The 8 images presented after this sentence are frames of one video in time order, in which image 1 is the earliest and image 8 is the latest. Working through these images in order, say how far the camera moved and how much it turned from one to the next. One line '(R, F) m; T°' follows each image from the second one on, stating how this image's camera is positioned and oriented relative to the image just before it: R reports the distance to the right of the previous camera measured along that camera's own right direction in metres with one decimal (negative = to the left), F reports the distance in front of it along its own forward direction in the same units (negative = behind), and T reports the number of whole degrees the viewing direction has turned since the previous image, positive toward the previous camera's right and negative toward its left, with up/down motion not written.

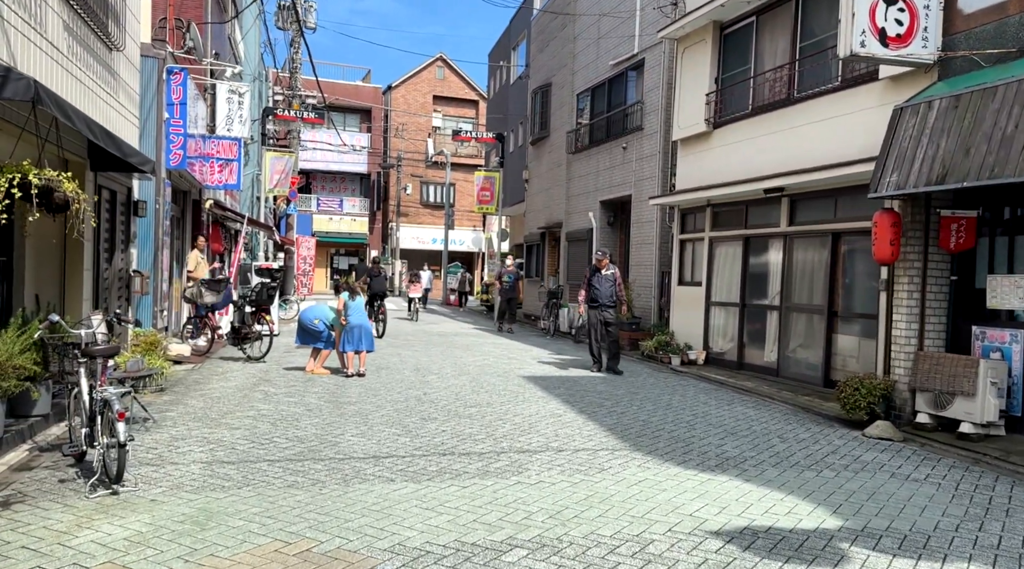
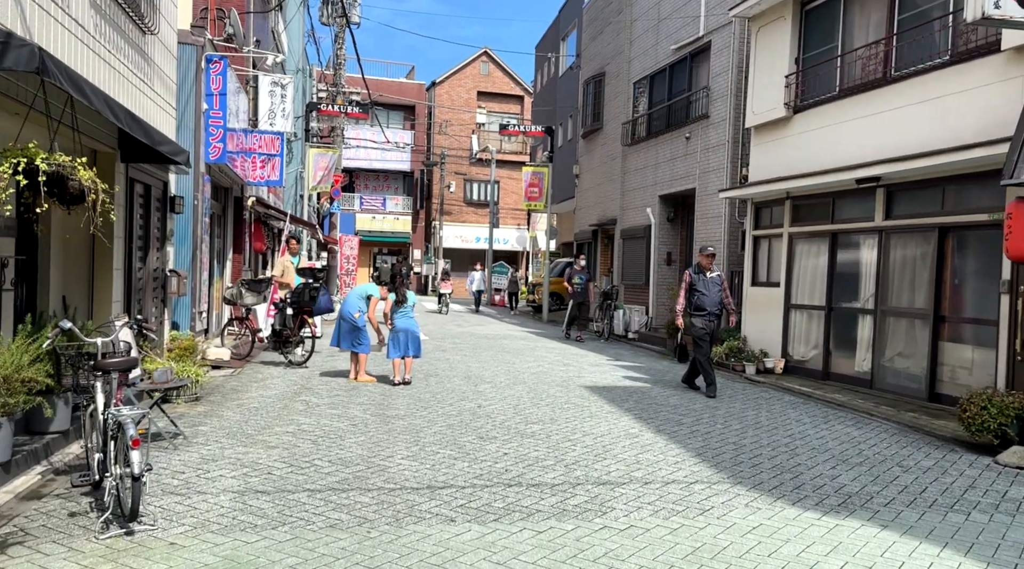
(-0.2, +0.9) m; -3°
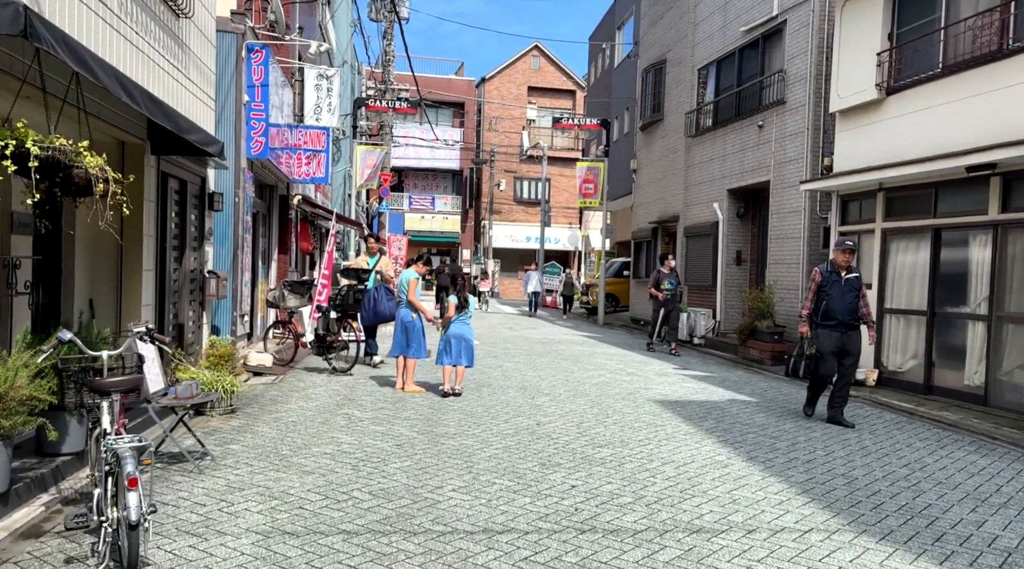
(-0.1, +0.8) m; -3°
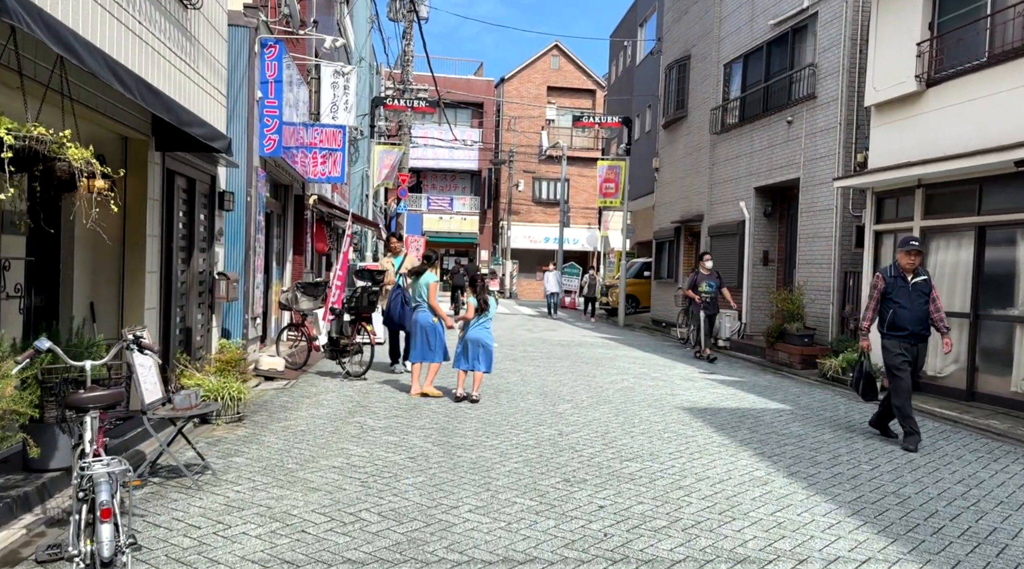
(0.0, +0.4) m; -1°
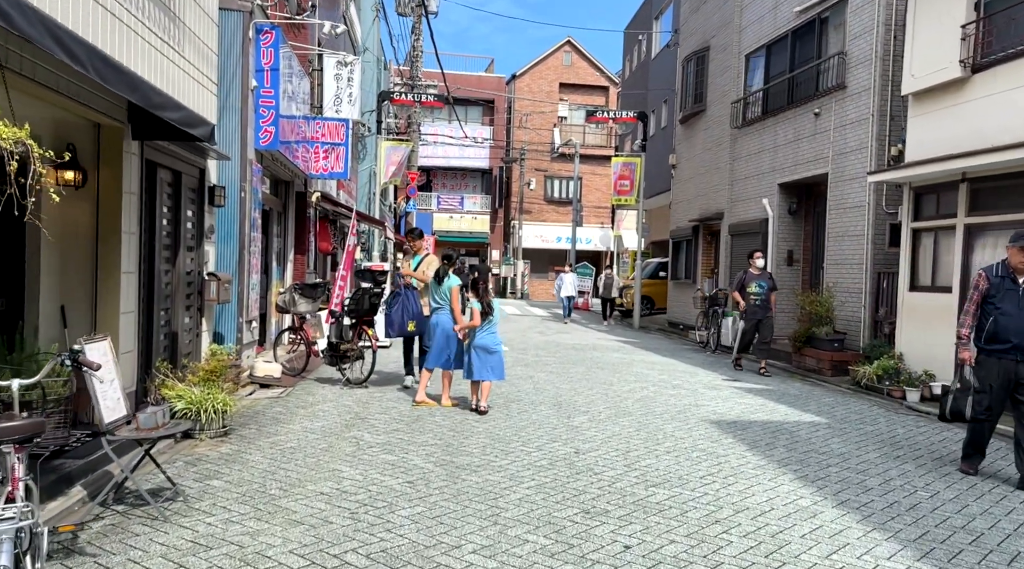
(0.0, +0.7) m; -1°
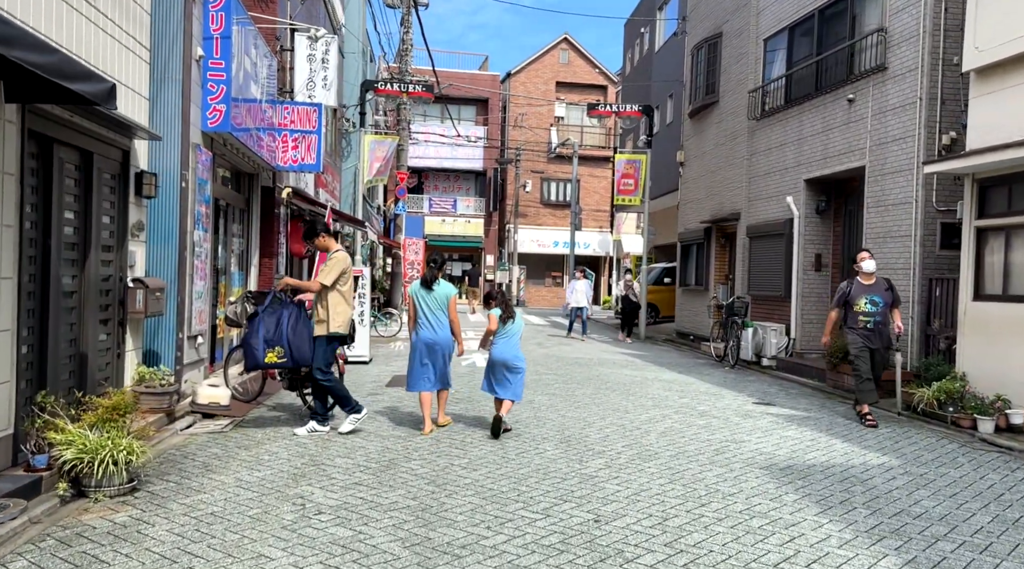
(0.0, +1.6) m; 0°
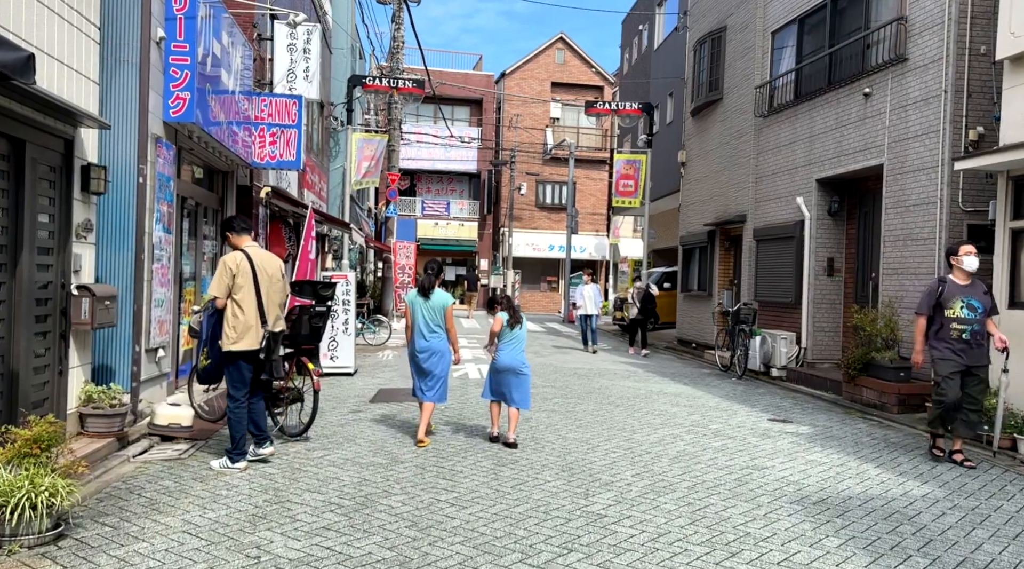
(0.0, +0.8) m; 0°
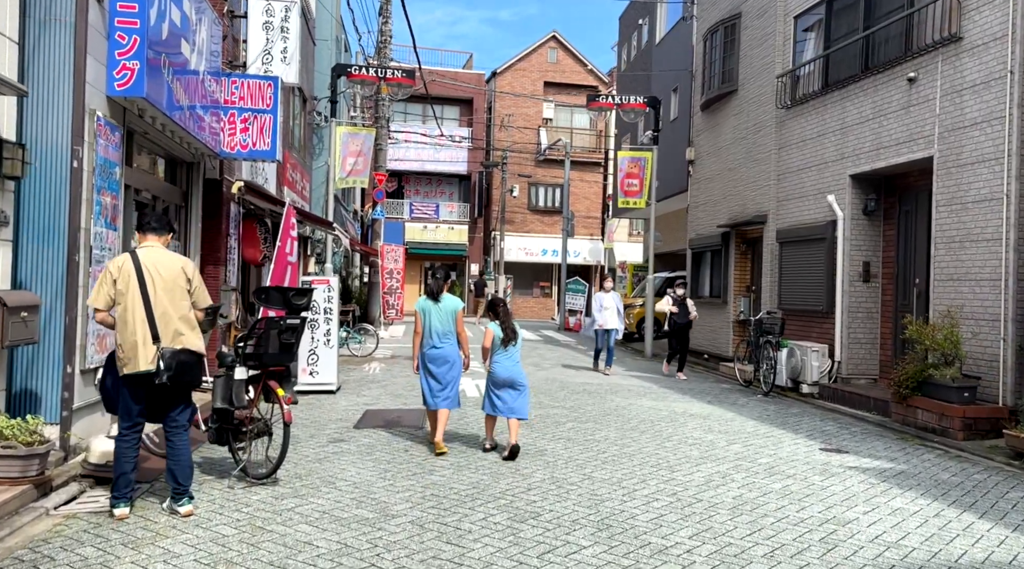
(-0.2, +1.3) m; +1°
